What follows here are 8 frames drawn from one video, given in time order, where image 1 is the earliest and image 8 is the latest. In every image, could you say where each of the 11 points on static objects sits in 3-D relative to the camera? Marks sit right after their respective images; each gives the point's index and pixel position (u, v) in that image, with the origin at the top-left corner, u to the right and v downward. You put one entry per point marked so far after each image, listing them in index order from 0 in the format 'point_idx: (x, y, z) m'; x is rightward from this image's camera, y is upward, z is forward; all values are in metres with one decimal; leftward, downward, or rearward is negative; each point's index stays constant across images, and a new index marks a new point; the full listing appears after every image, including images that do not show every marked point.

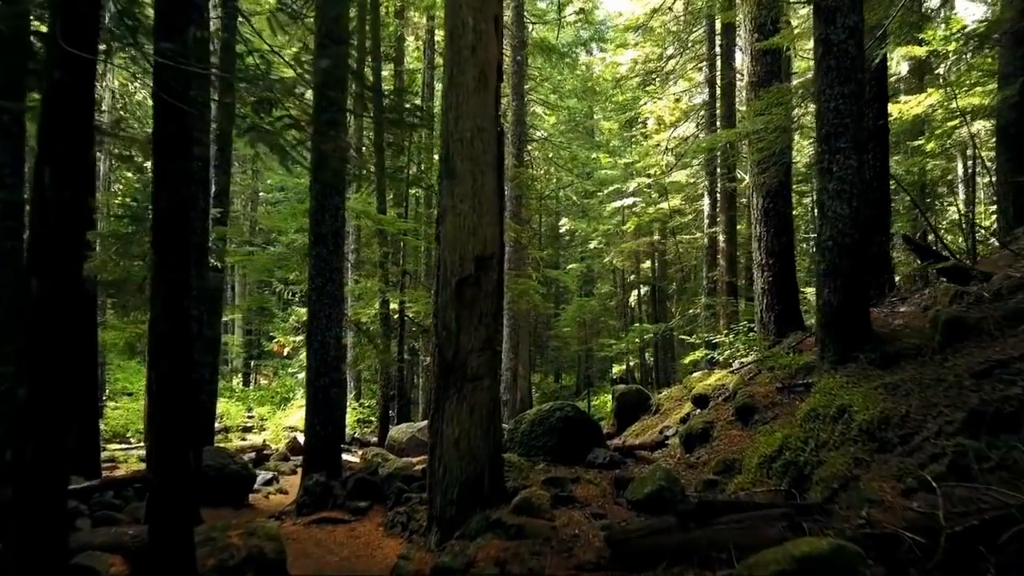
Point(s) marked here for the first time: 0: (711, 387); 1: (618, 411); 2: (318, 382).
0: (+2.7, -1.4, +9.8) m
1: (+1.7, -2.0, +11.5) m
2: (-2.5, -1.3, +9.4) m
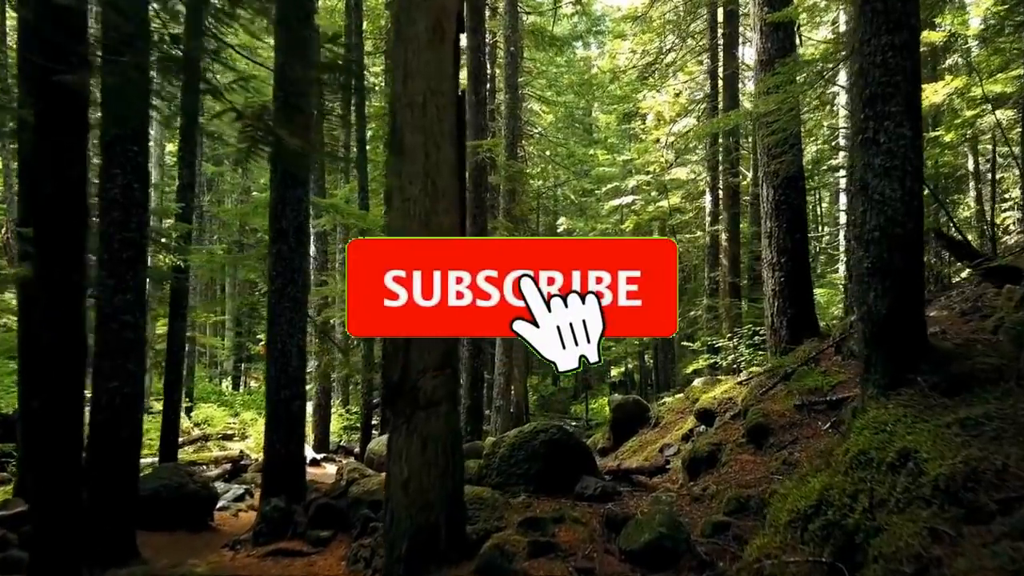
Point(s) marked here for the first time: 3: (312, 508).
0: (+2.5, -1.5, +8.8) m
1: (+1.5, -2.0, +10.5) m
2: (-2.7, -1.3, +8.4) m
3: (-2.2, -2.5, +7.9) m
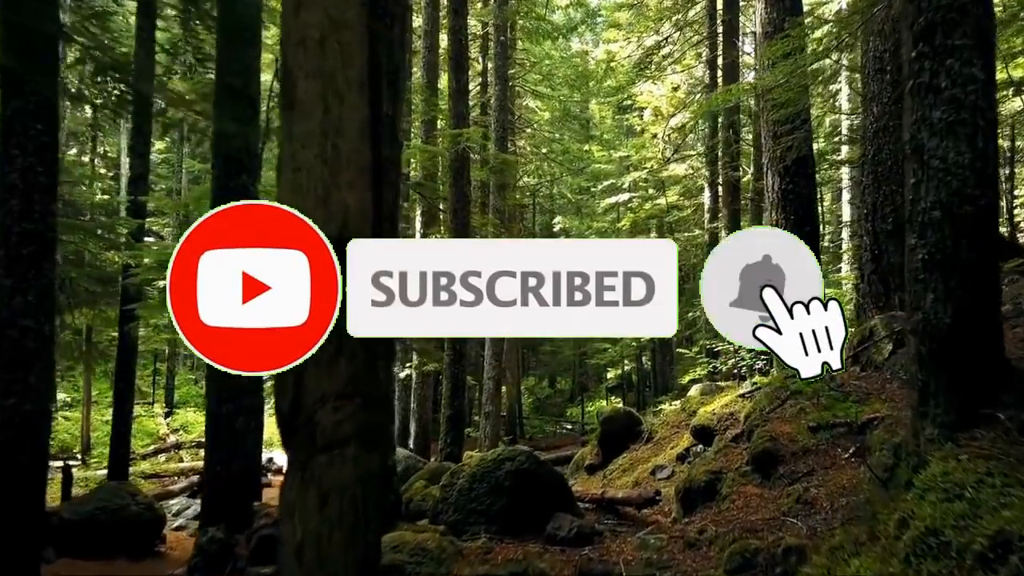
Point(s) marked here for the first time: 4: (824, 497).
0: (+2.2, -1.5, +7.8) m
1: (+1.2, -2.0, +9.6) m
2: (-3.0, -1.3, +7.4) m
3: (-2.5, -2.5, +7.0) m
4: (+2.3, -1.6, +5.3) m
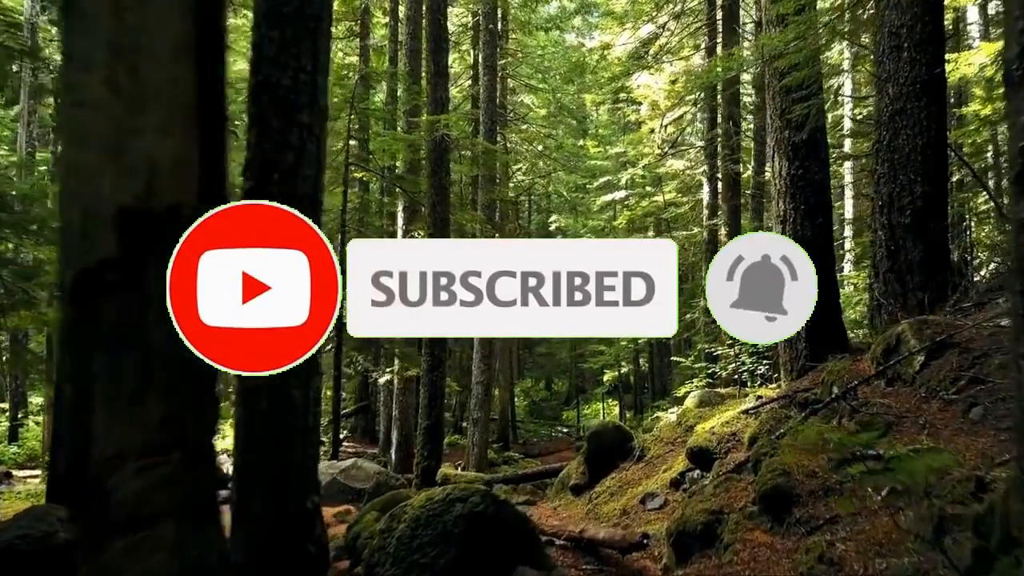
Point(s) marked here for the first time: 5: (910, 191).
0: (+1.9, -1.5, +6.9) m
1: (+0.9, -2.0, +8.6) m
2: (-3.3, -1.3, +6.4) m
3: (-2.8, -2.5, +6.0) m
4: (+2.0, -1.6, +4.3) m
5: (+5.1, +1.2, +9.0) m
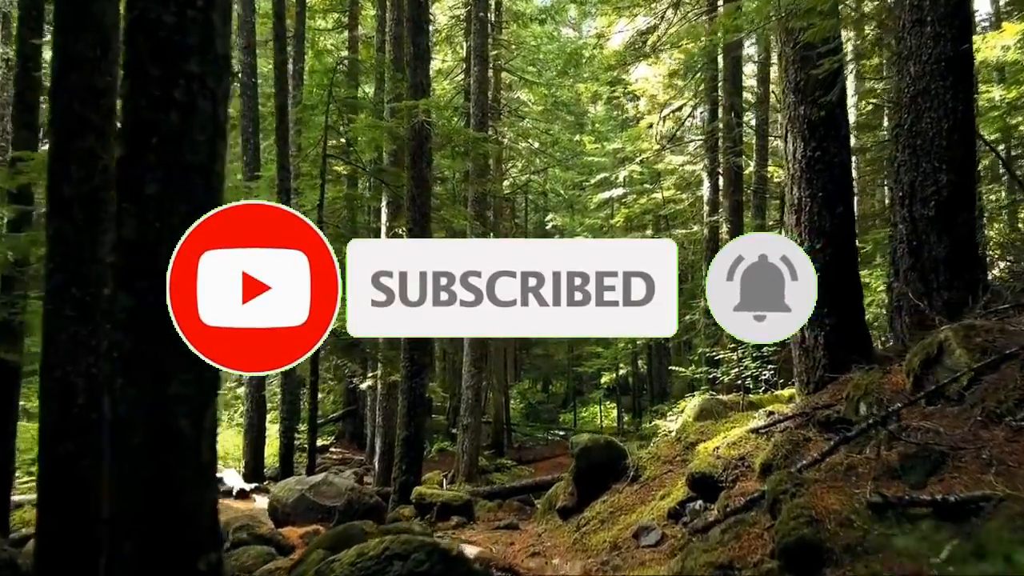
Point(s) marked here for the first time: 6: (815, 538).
0: (+1.7, -1.4, +6.0) m
1: (+0.7, -2.0, +7.7) m
2: (-3.5, -1.3, +5.5) m
3: (-3.0, -2.5, +5.1) m
4: (+1.8, -1.6, +3.4) m
5: (+4.8, +1.2, +8.1) m
6: (+1.8, -1.4, +4.2) m
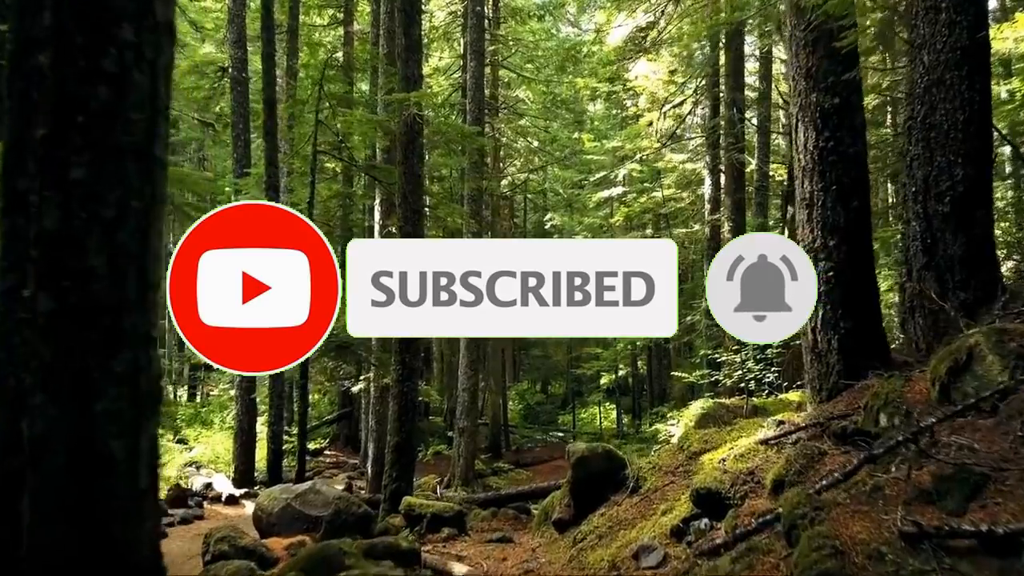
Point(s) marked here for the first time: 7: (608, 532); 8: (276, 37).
0: (+1.7, -1.4, +5.6) m
1: (+0.6, -2.0, +7.3) m
2: (-3.6, -1.3, +5.1) m
3: (-3.1, -2.5, +4.7) m
4: (+1.8, -1.6, +3.0) m
5: (+4.8, +1.2, +7.7) m
6: (+1.7, -1.4, +3.8) m
7: (+0.8, -2.1, +6.2) m
8: (-6.1, +6.5, +18.4) m
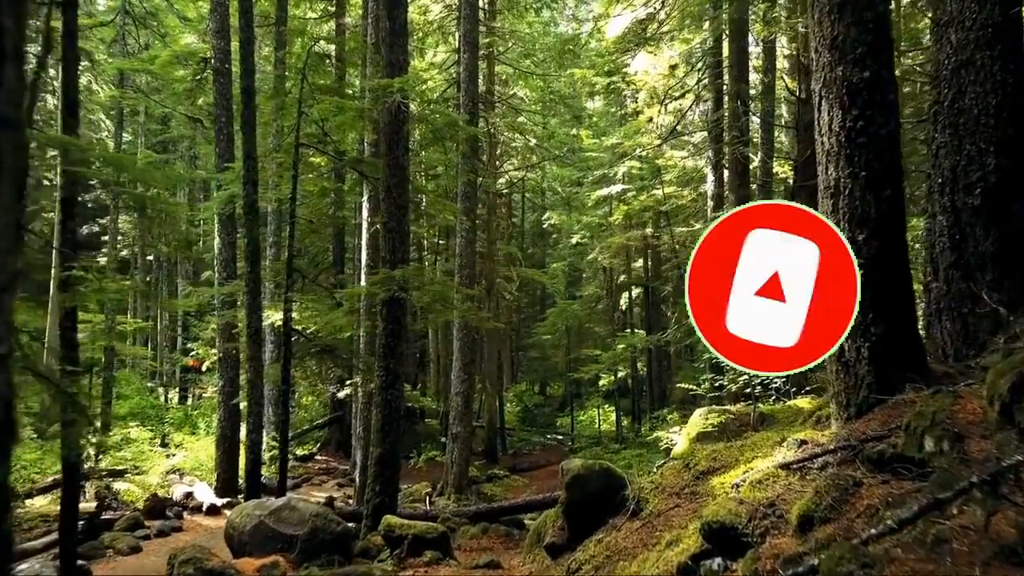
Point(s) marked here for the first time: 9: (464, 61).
0: (+1.5, -1.4, +4.9) m
1: (+0.5, -2.0, +6.6) m
2: (-3.7, -1.3, +4.5) m
3: (-3.2, -2.5, +4.0) m
4: (+1.6, -1.6, +2.3) m
5: (+4.6, +1.2, +7.1) m
6: (+1.6, -1.4, +3.1) m
7: (+0.7, -2.1, +5.5) m
8: (-6.2, +6.5, +17.7) m
9: (-1.3, +6.1, +19.1) m
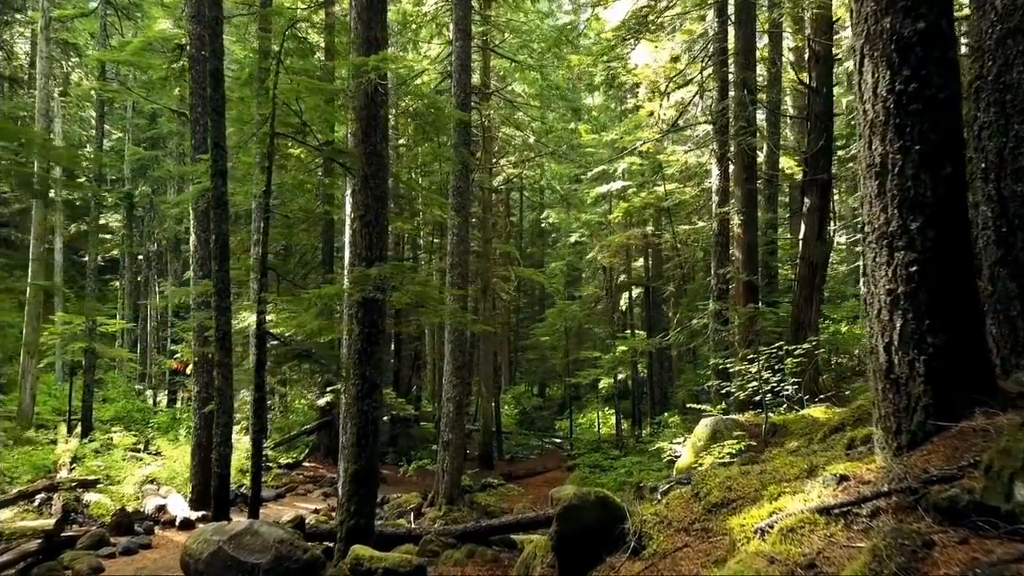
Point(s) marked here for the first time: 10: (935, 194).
0: (+1.4, -1.4, +4.0) m
1: (+0.4, -2.0, +5.7) m
2: (-3.8, -1.3, +3.6) m
3: (-3.3, -2.5, +3.1) m
4: (+1.5, -1.6, +1.4) m
5: (+4.5, +1.2, +6.2) m
6: (+1.4, -1.4, +2.2) m
7: (+0.6, -2.1, +4.7) m
8: (-6.4, +6.5, +16.8) m
9: (-1.4, +6.1, +18.3) m
10: (+2.7, +0.6, +4.8) m
